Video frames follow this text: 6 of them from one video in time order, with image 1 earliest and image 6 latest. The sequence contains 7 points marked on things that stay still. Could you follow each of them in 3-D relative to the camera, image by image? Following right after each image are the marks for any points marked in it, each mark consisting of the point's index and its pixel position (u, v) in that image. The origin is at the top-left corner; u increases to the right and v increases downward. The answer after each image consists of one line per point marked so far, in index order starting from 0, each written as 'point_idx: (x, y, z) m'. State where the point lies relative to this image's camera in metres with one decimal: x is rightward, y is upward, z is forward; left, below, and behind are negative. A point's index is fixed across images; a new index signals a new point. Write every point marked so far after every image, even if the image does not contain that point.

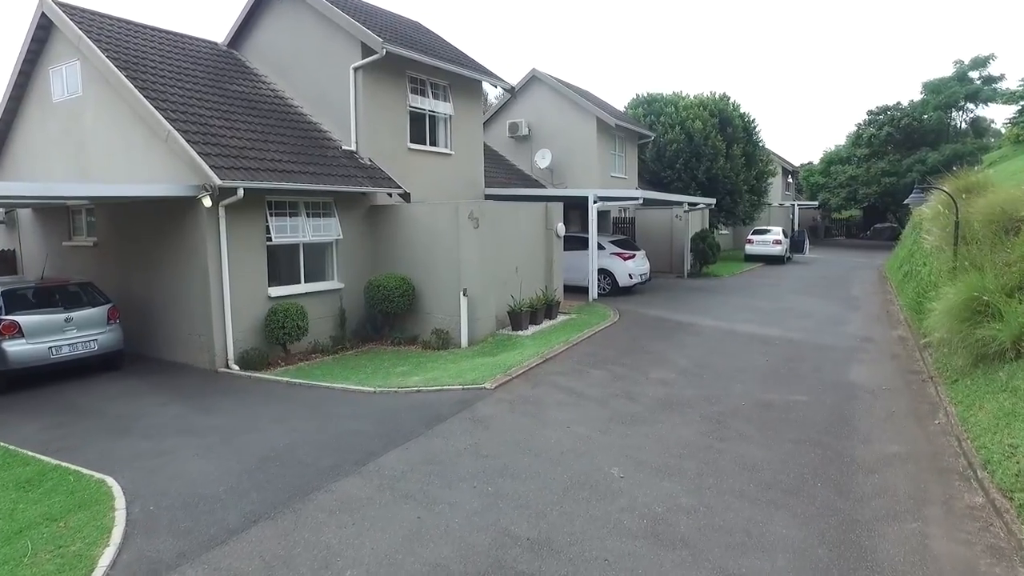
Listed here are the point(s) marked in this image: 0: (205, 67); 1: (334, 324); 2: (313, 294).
0: (-5.9, +4.3, +12.0) m
1: (-3.2, -0.7, +11.2) m
2: (-3.5, -0.1, +10.9) m
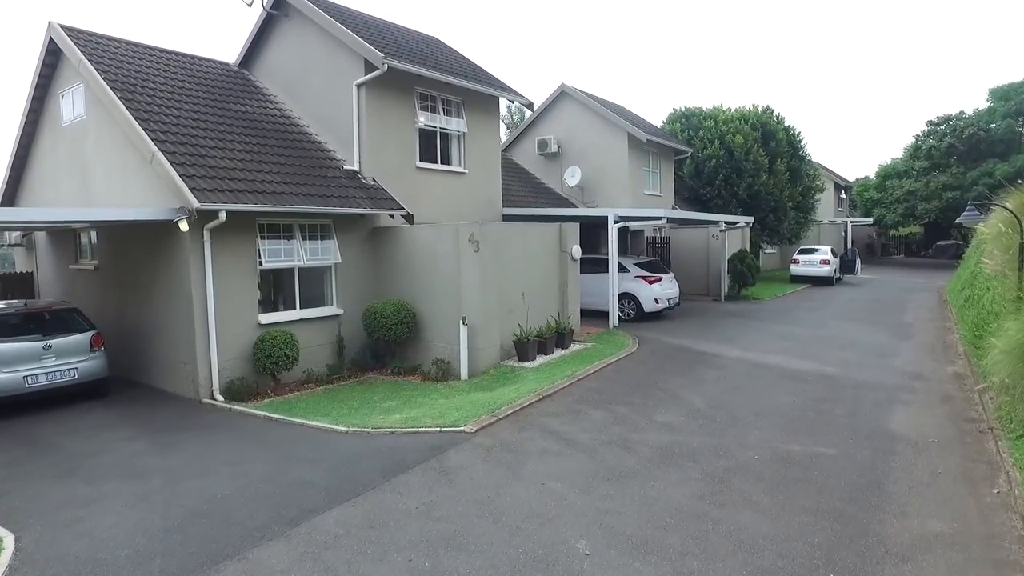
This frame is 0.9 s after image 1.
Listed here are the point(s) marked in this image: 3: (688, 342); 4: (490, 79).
0: (-5.7, +3.8, +11.8) m
1: (-3.1, -1.1, +10.7) m
2: (-3.4, -0.6, +10.4) m
3: (+3.4, -1.0, +11.9) m
4: (-0.5, +4.7, +14.2) m
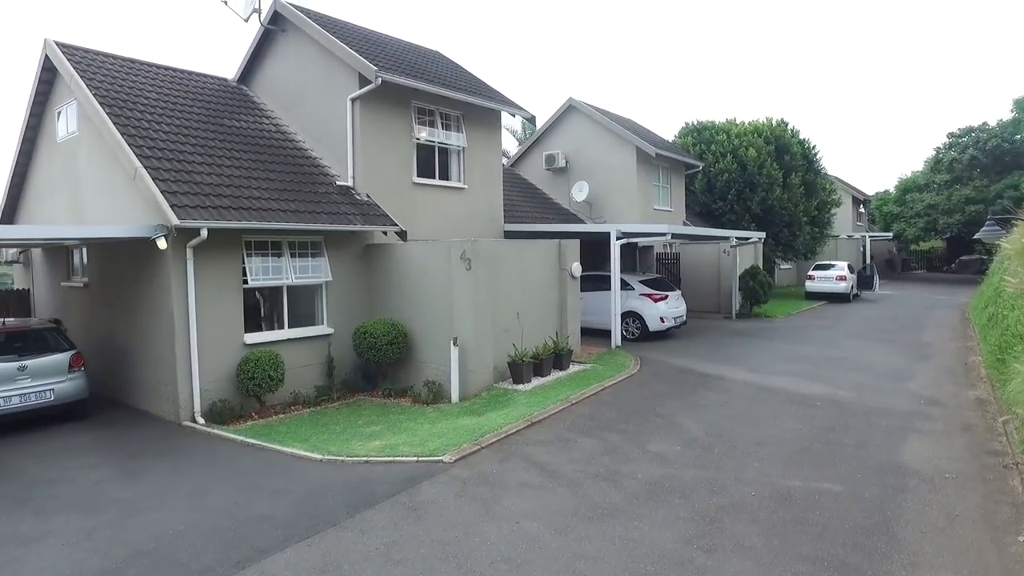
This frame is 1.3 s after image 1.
0: (-5.8, +3.5, +11.7) m
1: (-3.2, -1.4, +10.4) m
2: (-3.5, -0.9, +10.1) m
3: (+3.3, -1.4, +11.4) m
4: (-0.5, +4.3, +13.9) m
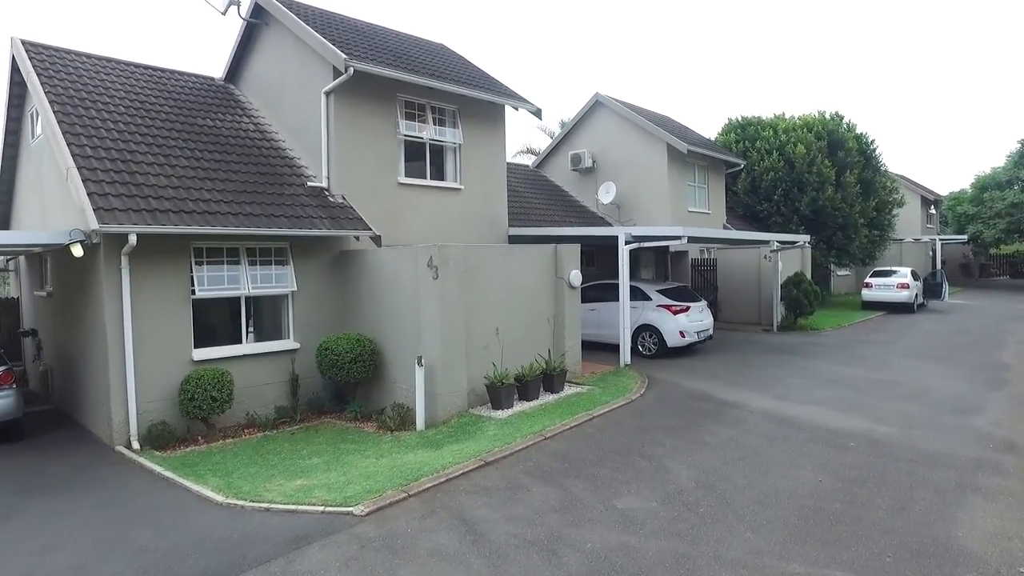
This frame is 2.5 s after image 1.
0: (-5.9, +3.3, +11.0) m
1: (-3.4, -1.6, +9.4) m
2: (-3.8, -1.0, +9.1) m
3: (+3.1, -1.6, +9.8) m
4: (-0.4, +4.1, +12.7) m
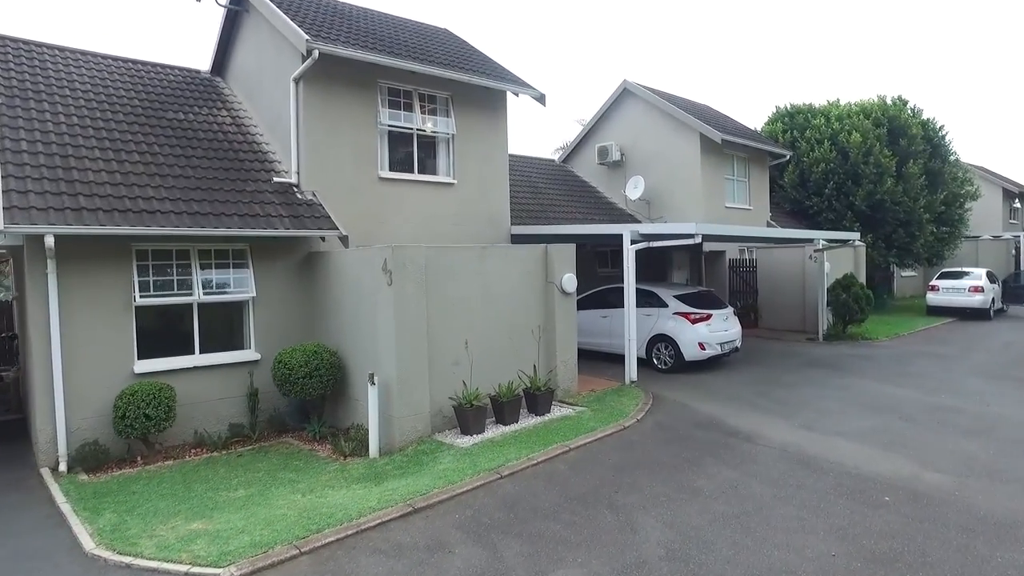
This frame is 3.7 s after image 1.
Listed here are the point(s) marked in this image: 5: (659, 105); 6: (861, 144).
0: (-6.0, +3.2, +10.4) m
1: (-3.7, -1.7, +8.5) m
2: (-4.1, -1.1, +8.3) m
3: (+2.9, -1.6, +8.4) m
4: (-0.4, +4.1, +11.6) m
5: (+4.0, +4.9, +16.8) m
6: (+9.9, +4.1, +17.6) m
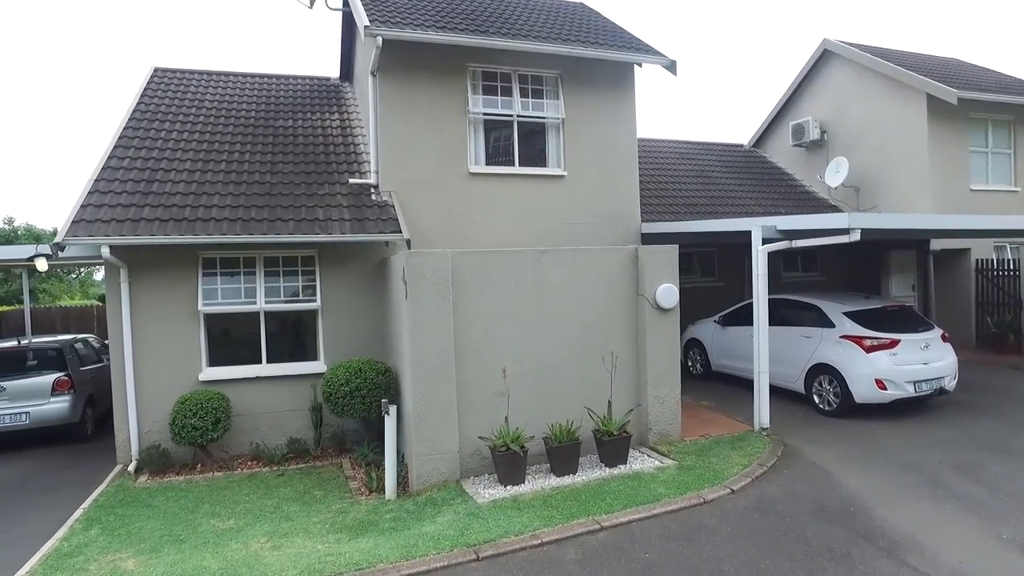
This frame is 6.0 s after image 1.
0: (-4.1, +3.1, +10.7) m
1: (-2.7, -1.8, +8.2) m
2: (-3.1, -1.2, +8.1) m
3: (+3.4, -1.8, +5.6) m
4: (+1.5, +3.9, +9.8) m
5: (+7.6, +4.7, +13.1) m
6: (+13.4, +3.8, +11.7) m
